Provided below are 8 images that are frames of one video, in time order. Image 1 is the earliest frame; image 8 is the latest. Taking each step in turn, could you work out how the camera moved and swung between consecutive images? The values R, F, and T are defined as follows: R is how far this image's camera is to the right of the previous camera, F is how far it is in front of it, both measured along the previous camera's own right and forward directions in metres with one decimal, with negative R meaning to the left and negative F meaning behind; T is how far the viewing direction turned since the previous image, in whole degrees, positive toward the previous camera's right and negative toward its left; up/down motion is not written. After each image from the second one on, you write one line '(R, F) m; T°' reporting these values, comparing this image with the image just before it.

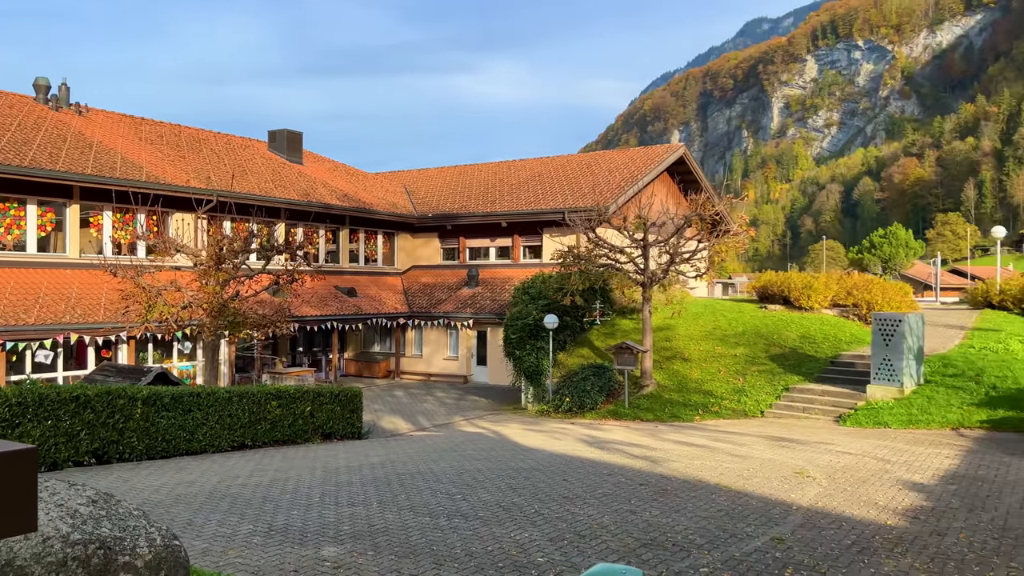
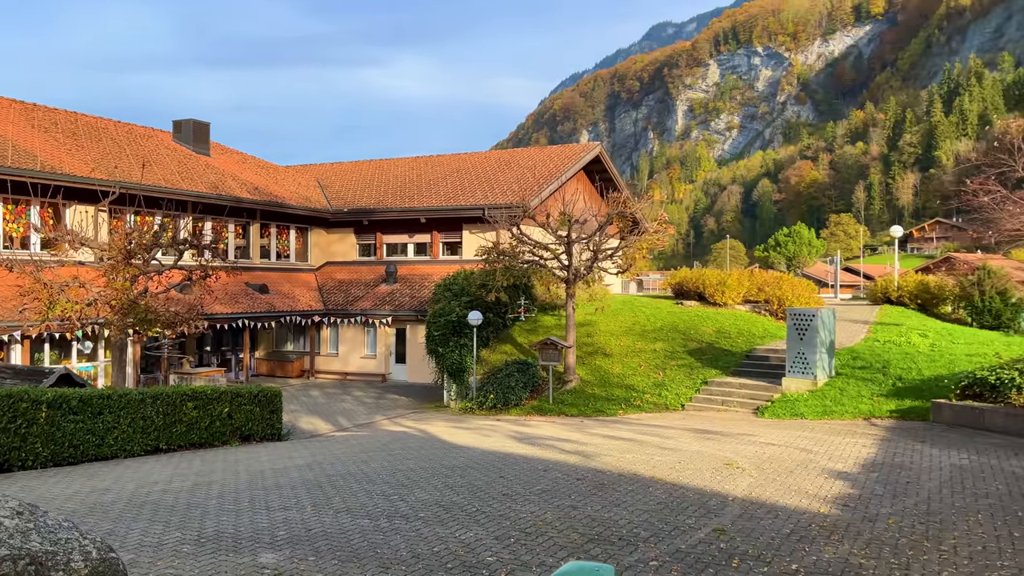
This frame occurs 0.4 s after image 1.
(-0.2, +0.1) m; +6°
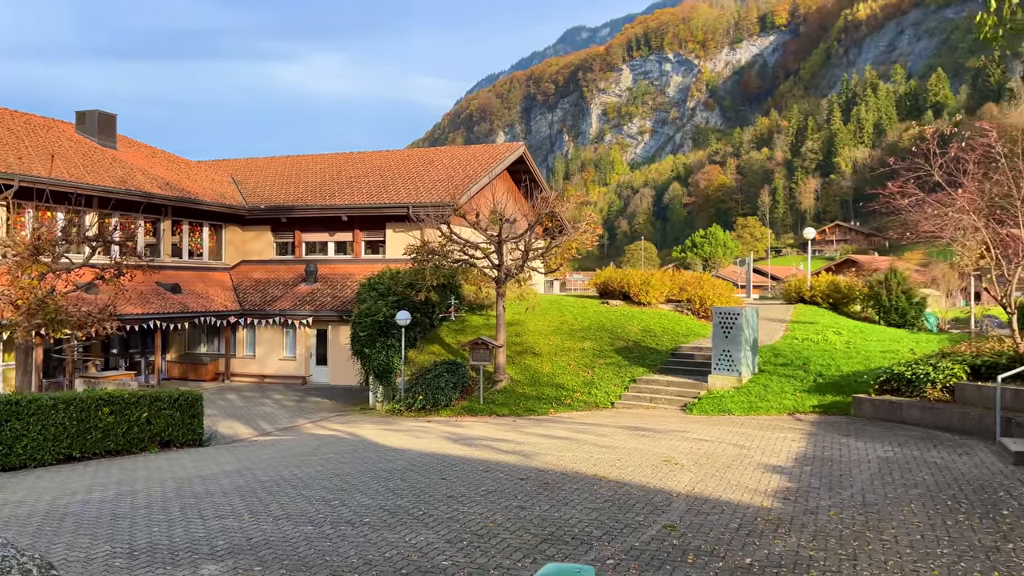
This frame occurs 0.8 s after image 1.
(-0.2, +0.1) m; +6°
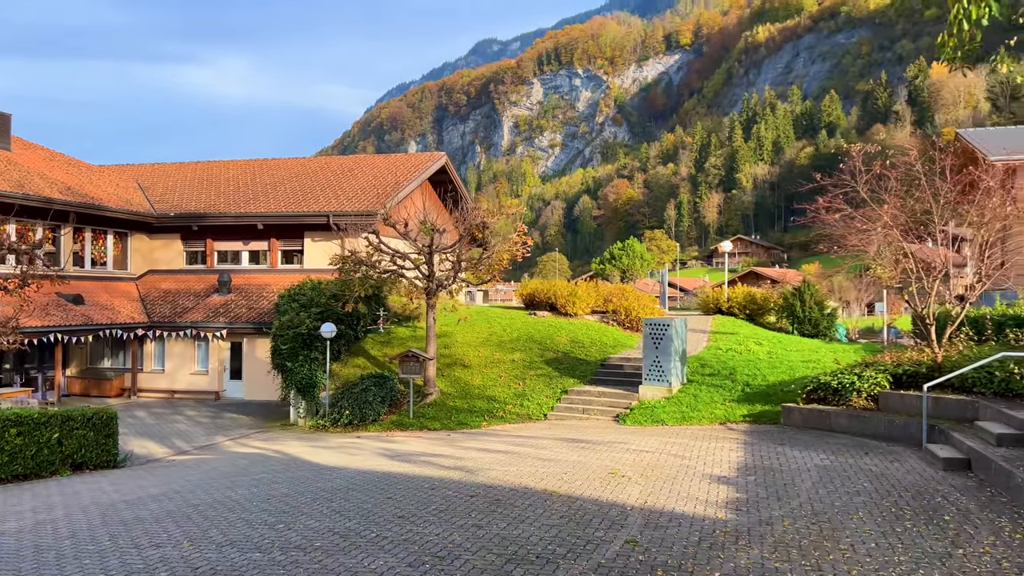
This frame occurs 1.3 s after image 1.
(-0.3, +0.2) m; +6°
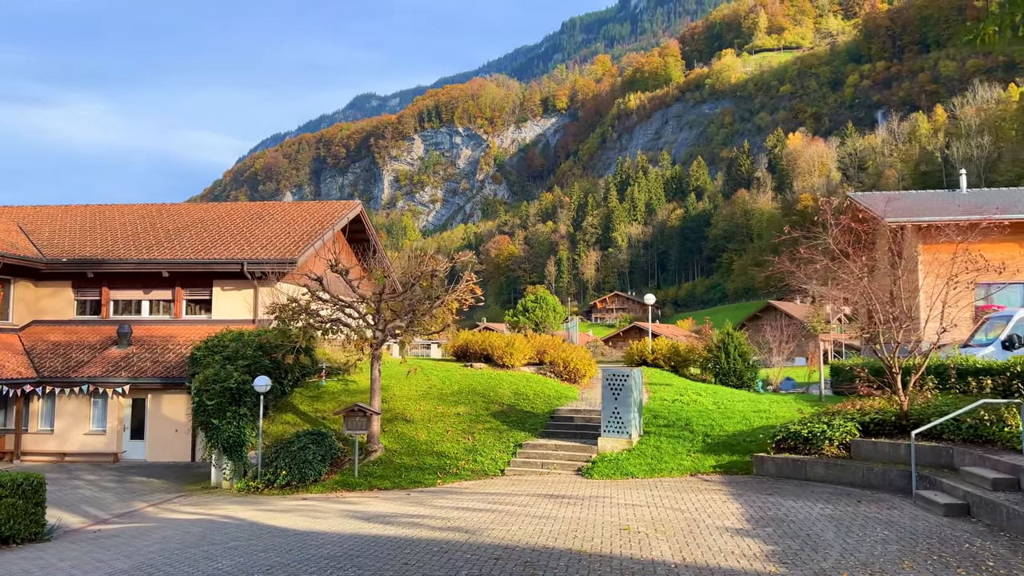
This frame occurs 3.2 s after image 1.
(-1.3, +0.5) m; +8°
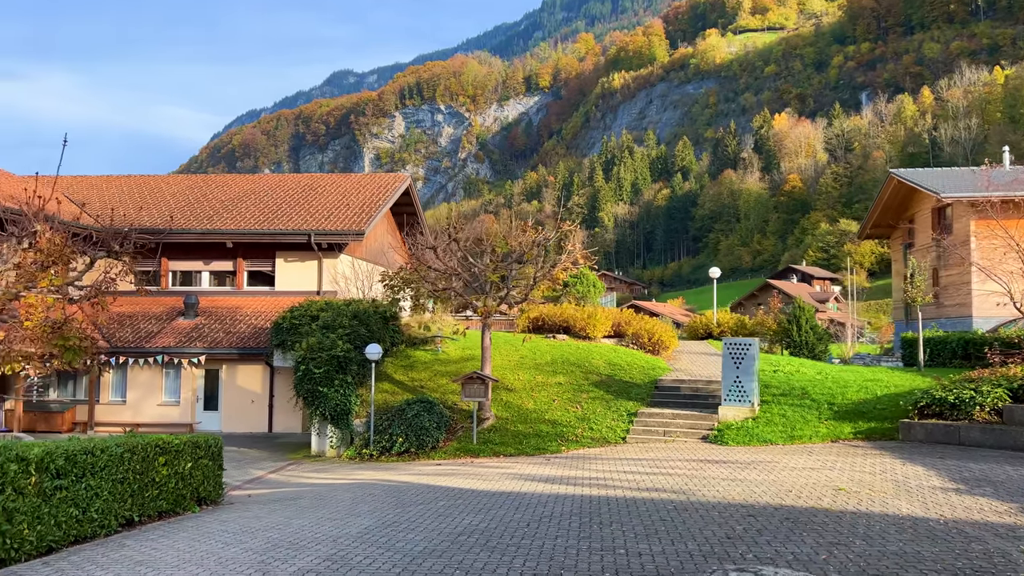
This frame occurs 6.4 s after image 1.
(-2.3, 0.0) m; +1°
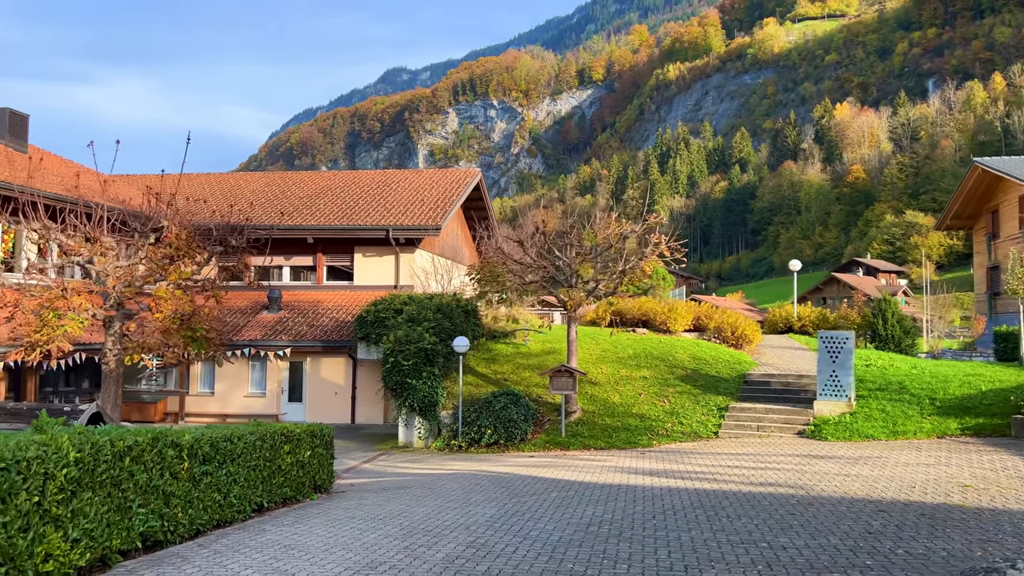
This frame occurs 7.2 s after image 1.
(-0.6, 0.0) m; -4°
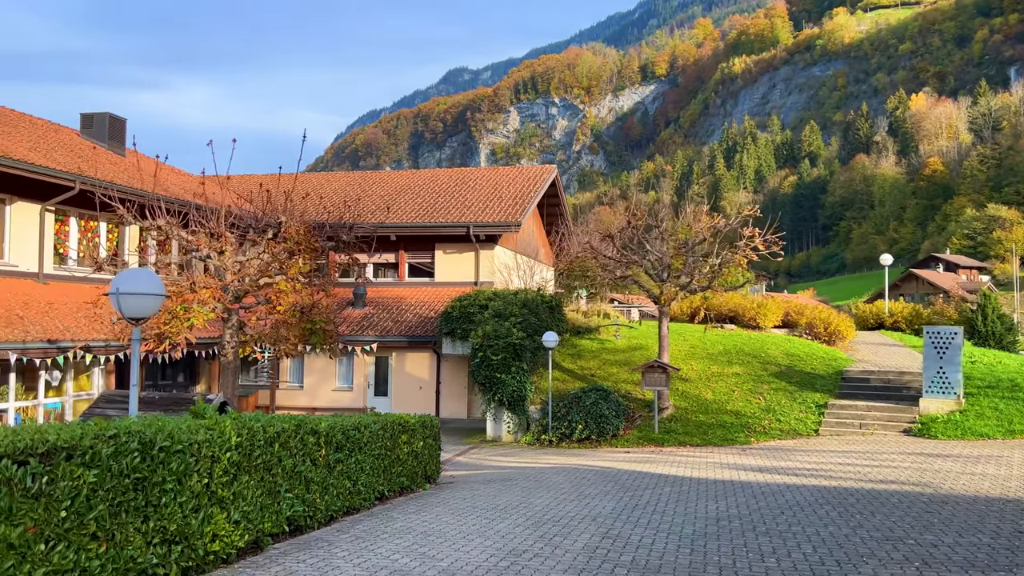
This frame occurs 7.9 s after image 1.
(-0.5, 0.0) m; -4°
